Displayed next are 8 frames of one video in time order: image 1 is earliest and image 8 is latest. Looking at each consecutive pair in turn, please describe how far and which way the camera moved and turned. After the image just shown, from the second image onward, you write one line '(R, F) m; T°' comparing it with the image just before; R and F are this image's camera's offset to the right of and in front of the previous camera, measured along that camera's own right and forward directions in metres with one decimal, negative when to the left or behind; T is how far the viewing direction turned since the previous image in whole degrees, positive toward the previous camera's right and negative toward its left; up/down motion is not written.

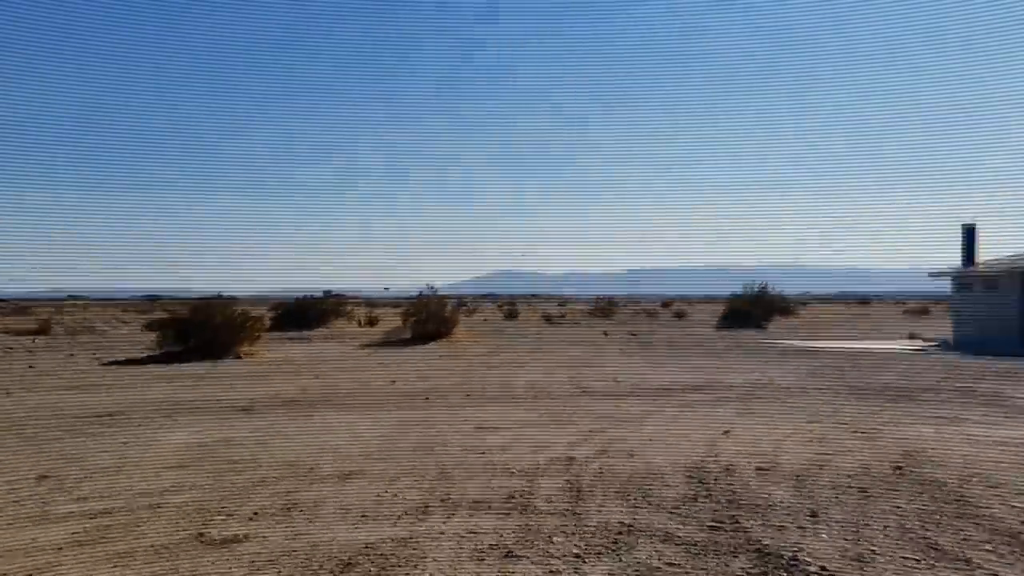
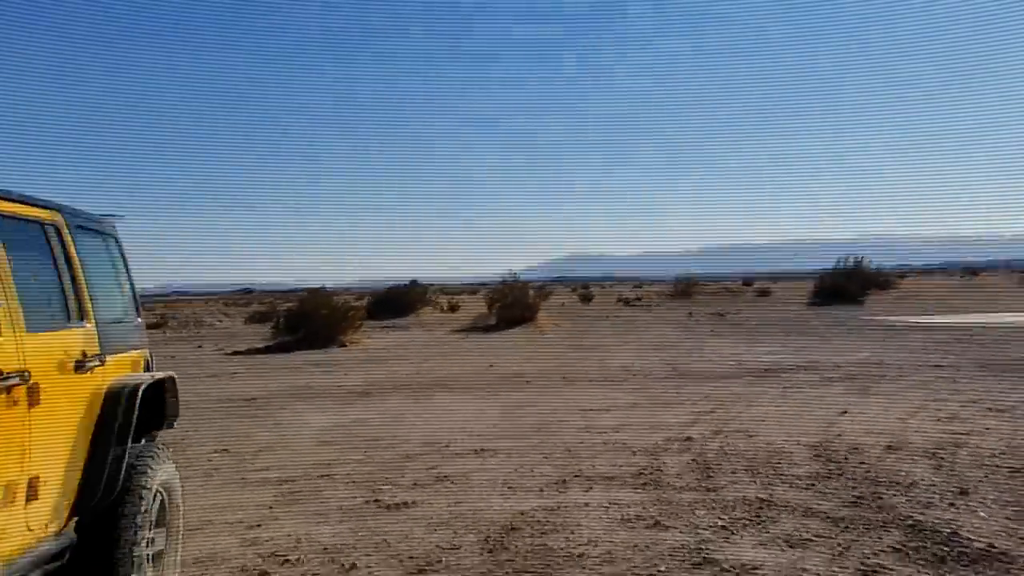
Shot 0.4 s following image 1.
(-0.6, -0.5) m; -7°
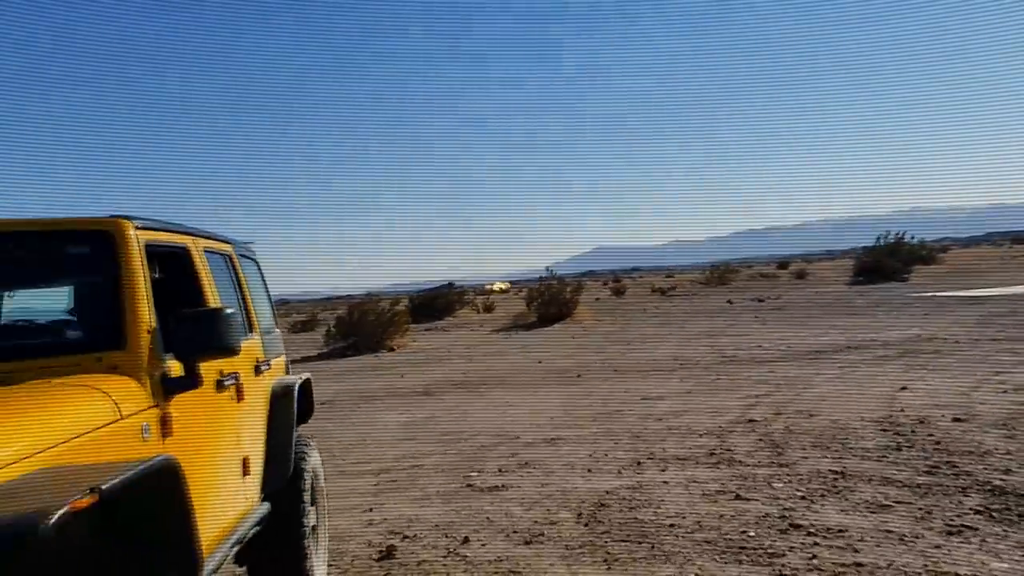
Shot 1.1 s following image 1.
(-0.5, -0.5) m; -3°
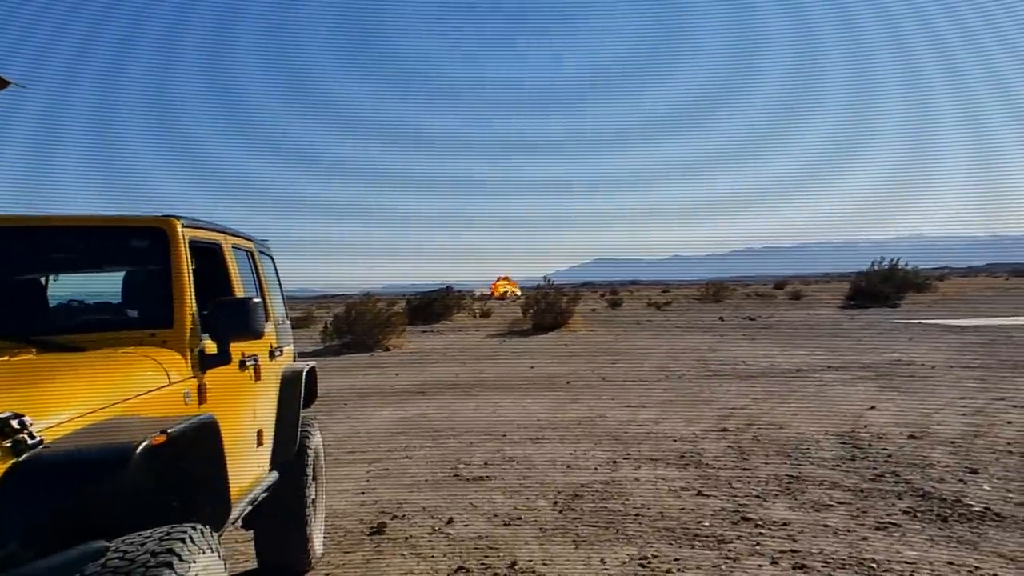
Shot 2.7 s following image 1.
(+0.1, -0.6) m; 0°
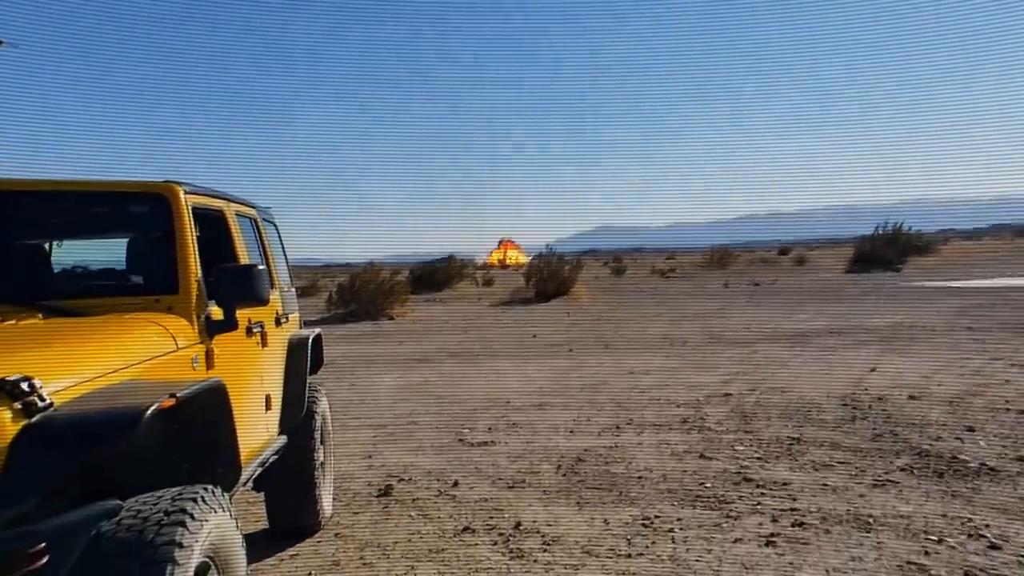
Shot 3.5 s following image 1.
(0.0, 0.0) m; 0°
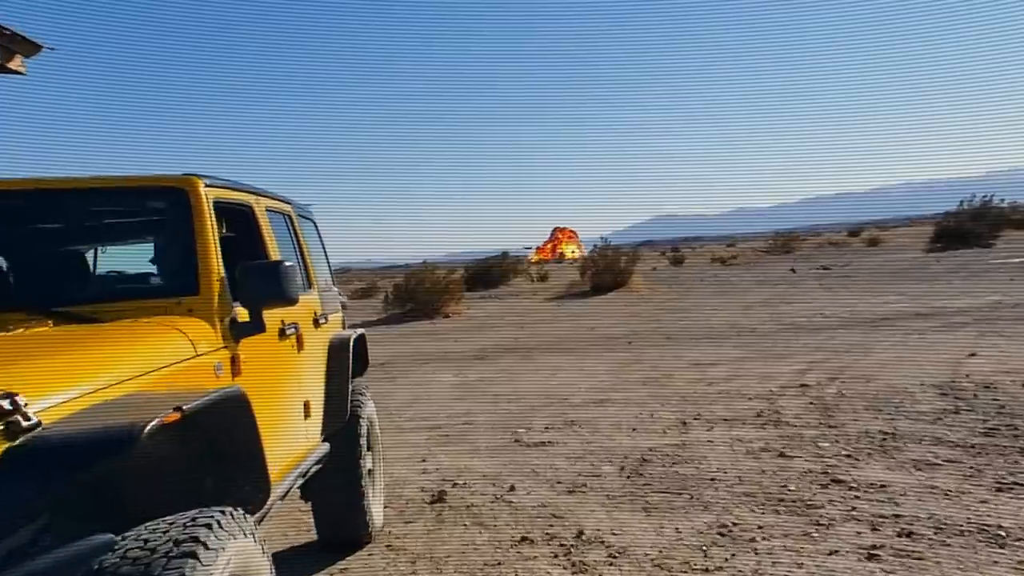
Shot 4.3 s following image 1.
(0.0, +0.4) m; -6°
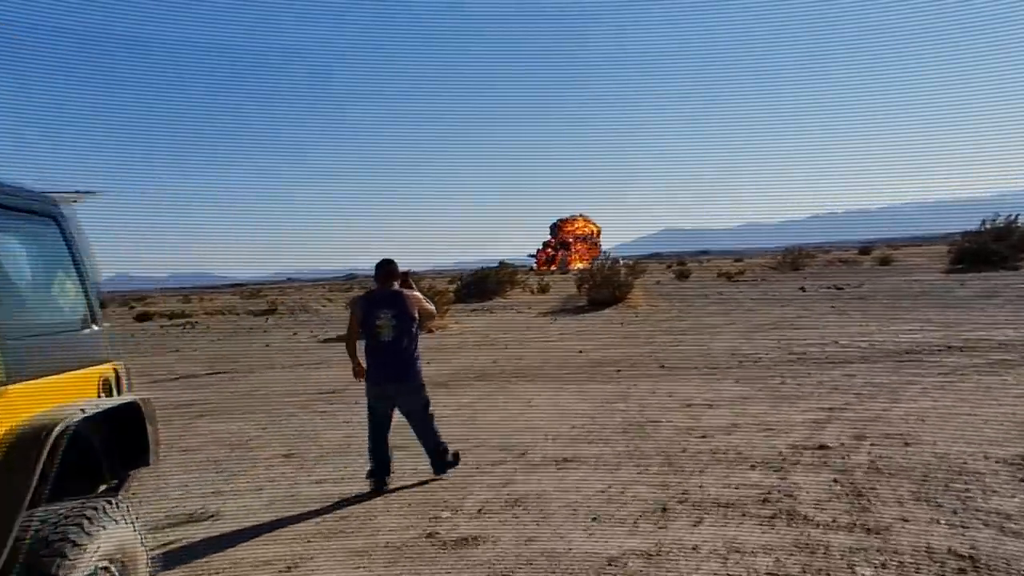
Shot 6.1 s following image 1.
(+0.8, +1.9) m; -1°
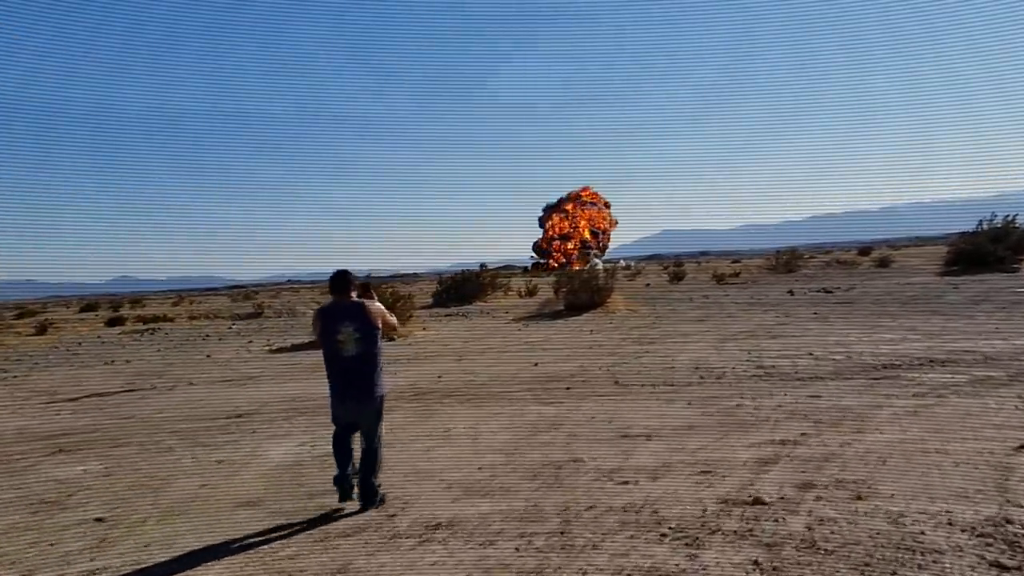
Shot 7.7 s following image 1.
(+1.4, +1.4) m; 0°
